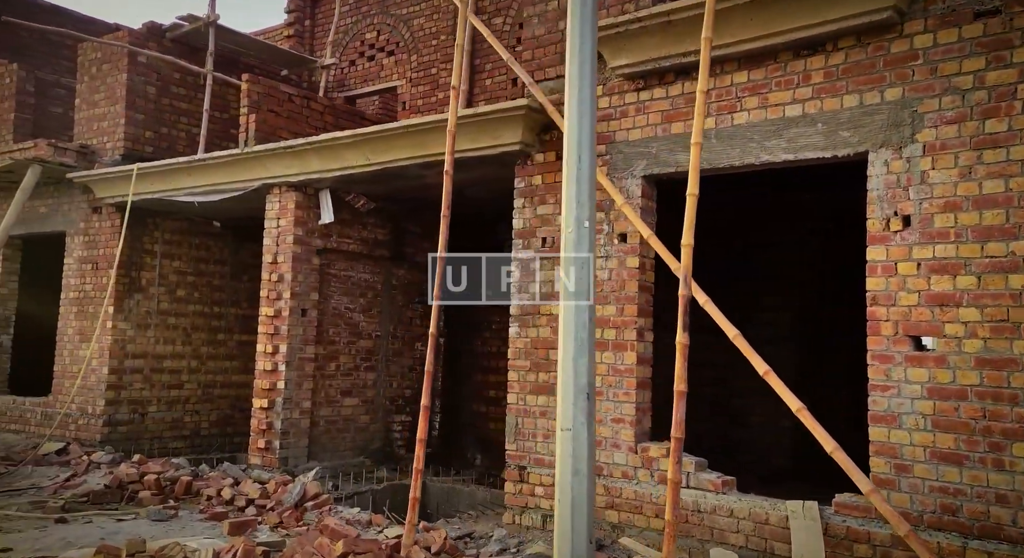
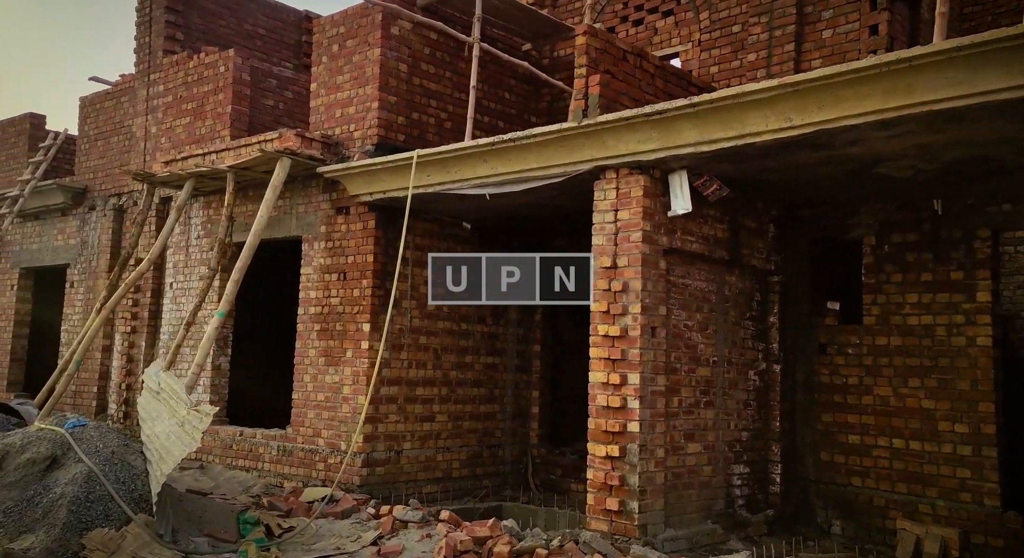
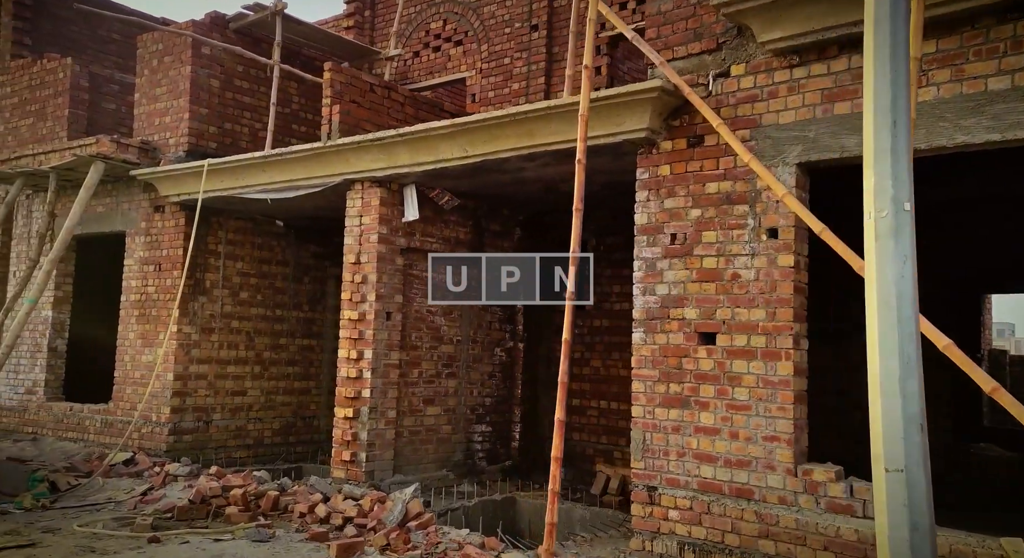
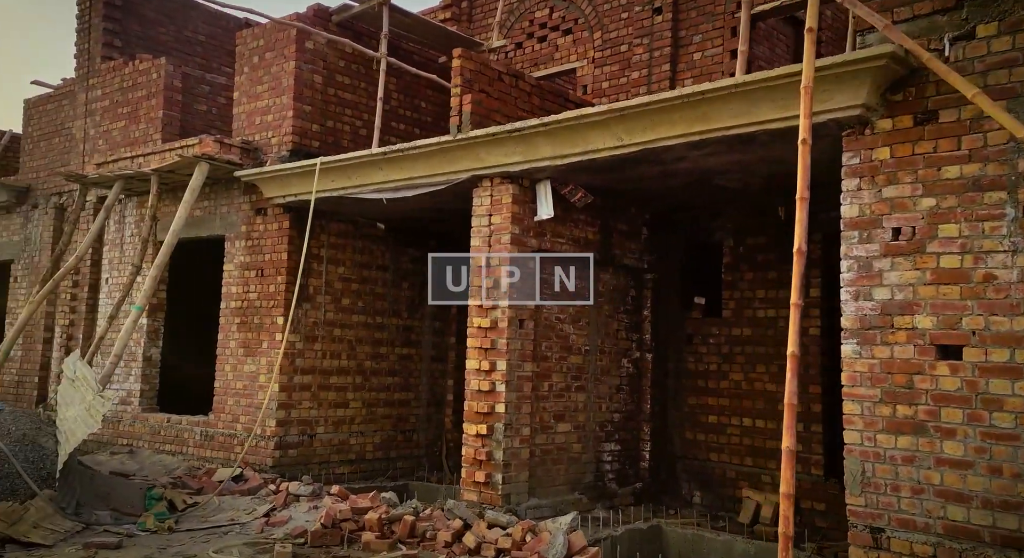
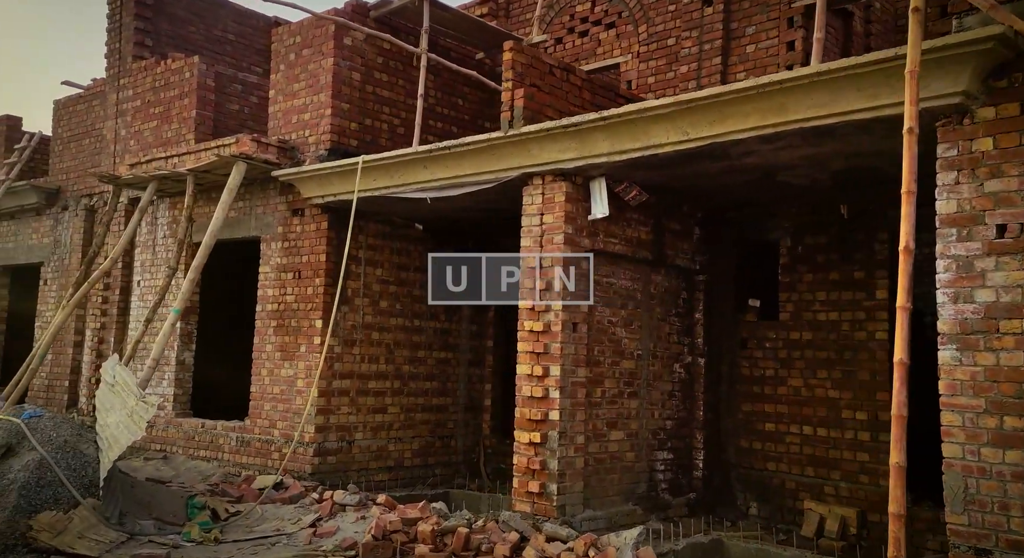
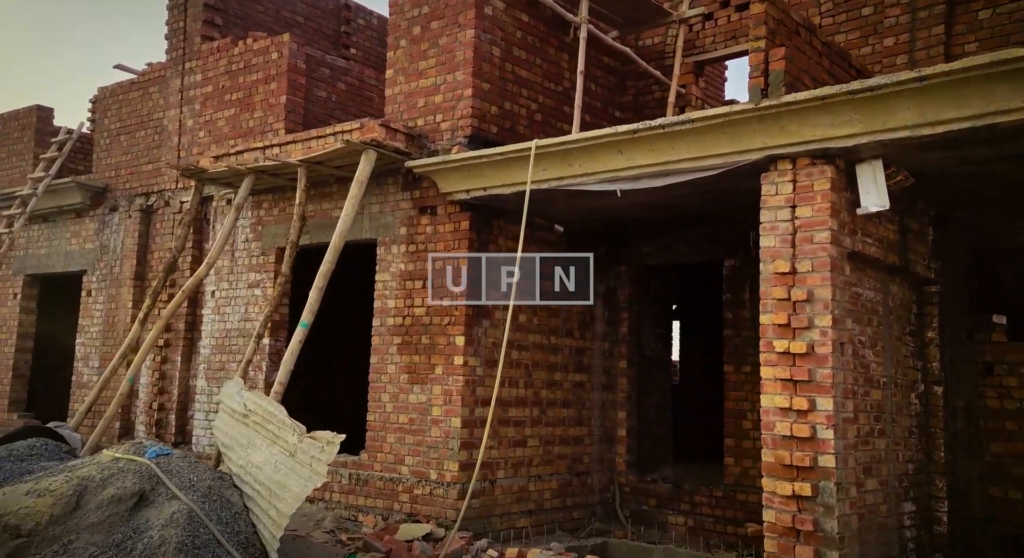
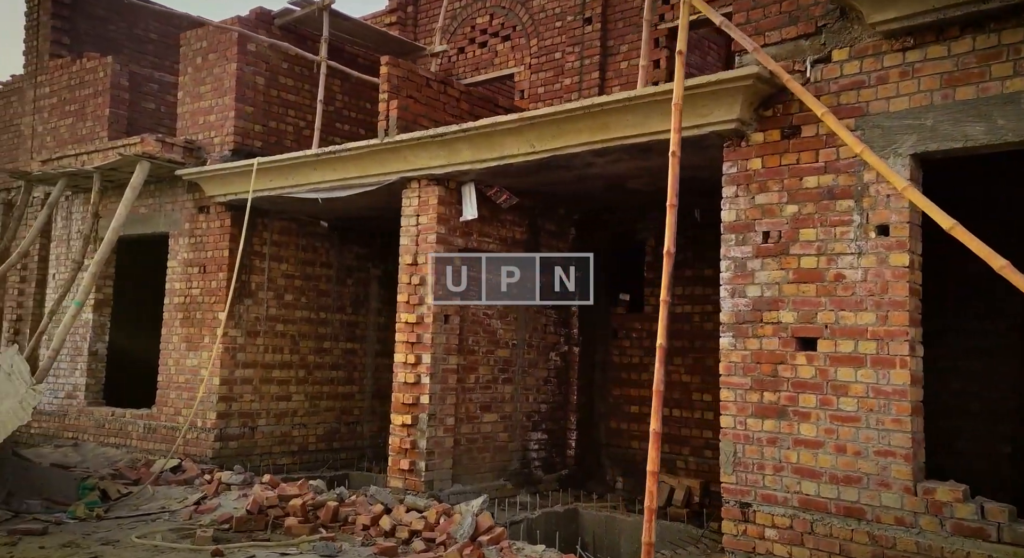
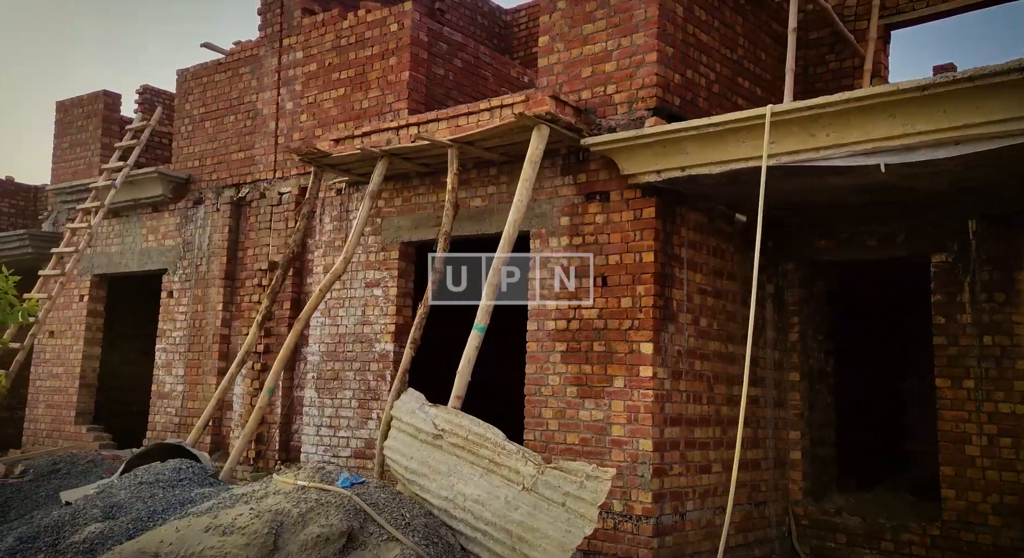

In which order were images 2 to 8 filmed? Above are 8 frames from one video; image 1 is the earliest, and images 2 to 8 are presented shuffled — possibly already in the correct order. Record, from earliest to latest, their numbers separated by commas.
3, 7, 4, 5, 2, 6, 8
